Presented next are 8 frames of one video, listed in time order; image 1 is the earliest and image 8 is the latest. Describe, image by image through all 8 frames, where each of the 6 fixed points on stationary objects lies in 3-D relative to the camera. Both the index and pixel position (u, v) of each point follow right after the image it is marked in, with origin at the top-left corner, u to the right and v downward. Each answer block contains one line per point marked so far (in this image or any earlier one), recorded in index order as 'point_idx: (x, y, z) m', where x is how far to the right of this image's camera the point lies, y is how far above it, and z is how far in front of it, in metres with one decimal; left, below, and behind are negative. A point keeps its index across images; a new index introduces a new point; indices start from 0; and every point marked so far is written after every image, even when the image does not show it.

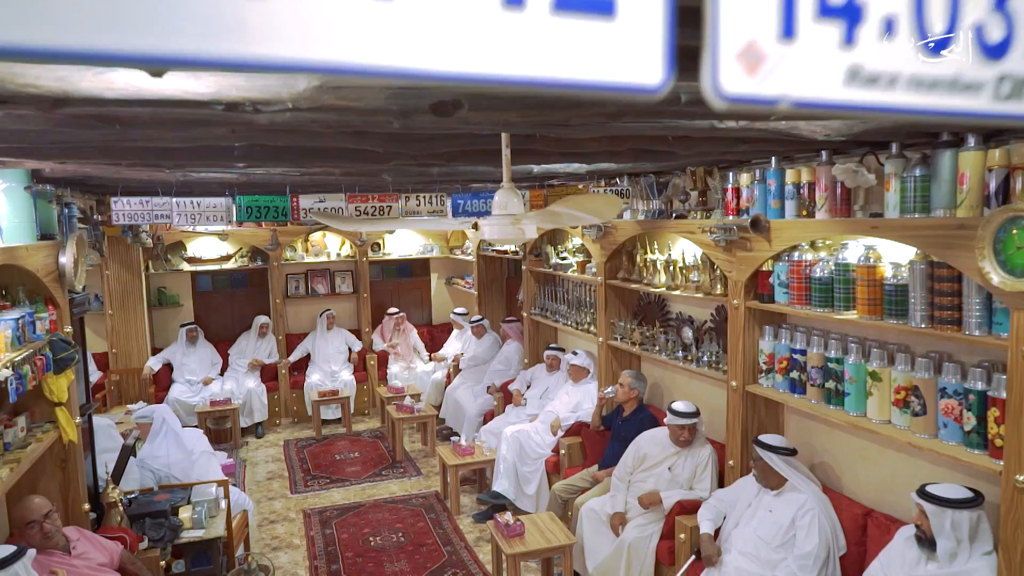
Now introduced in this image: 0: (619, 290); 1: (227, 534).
0: (+0.8, 0.0, +5.5) m
1: (-1.5, -1.3, +4.1) m
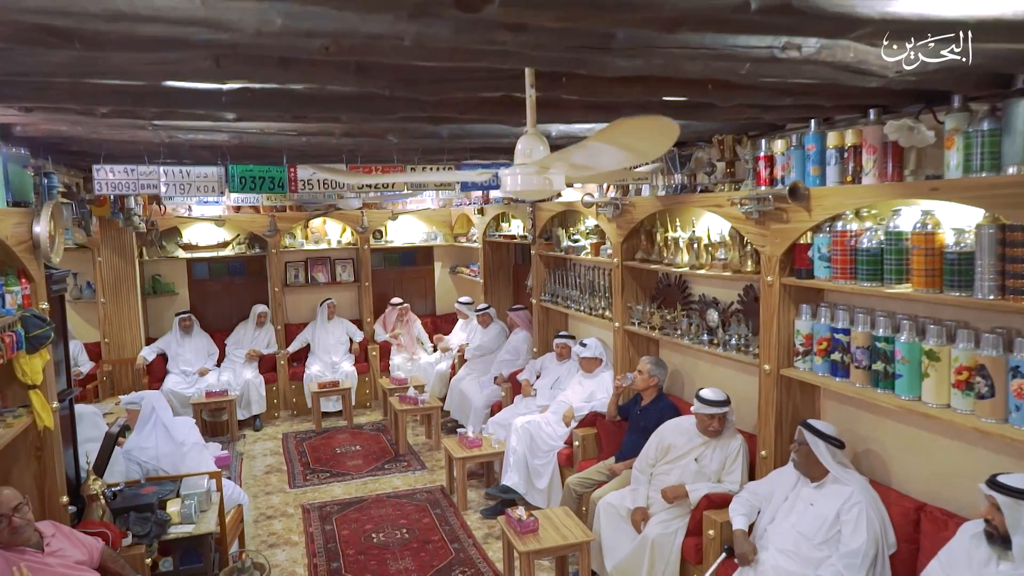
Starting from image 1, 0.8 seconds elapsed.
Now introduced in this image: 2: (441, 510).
0: (+0.8, +0.1, +5.1) m
1: (-1.5, -1.2, +3.8) m
2: (-0.5, -1.7, +5.6) m
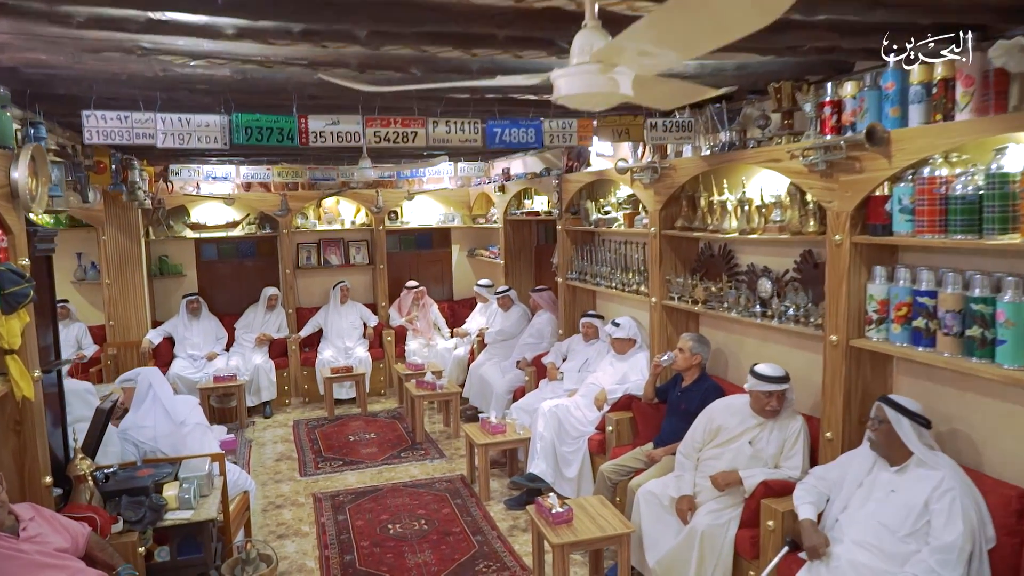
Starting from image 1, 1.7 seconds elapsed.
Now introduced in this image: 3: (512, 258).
0: (+1.0, +0.3, +4.7) m
1: (-1.3, -1.0, +3.4) m
2: (-0.3, -1.5, +5.3) m
3: (0.0, +0.3, +7.7) m
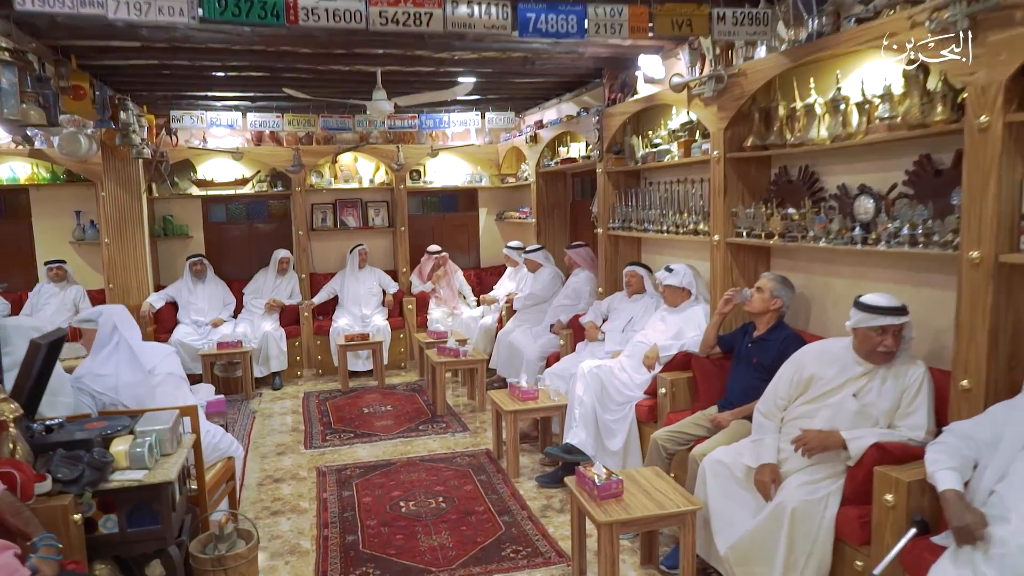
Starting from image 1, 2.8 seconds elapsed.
0: (+1.2, +0.6, +3.9) m
1: (-1.2, -0.7, +2.7) m
2: (-0.2, -1.1, +4.5) m
3: (+0.3, +0.7, +6.9) m
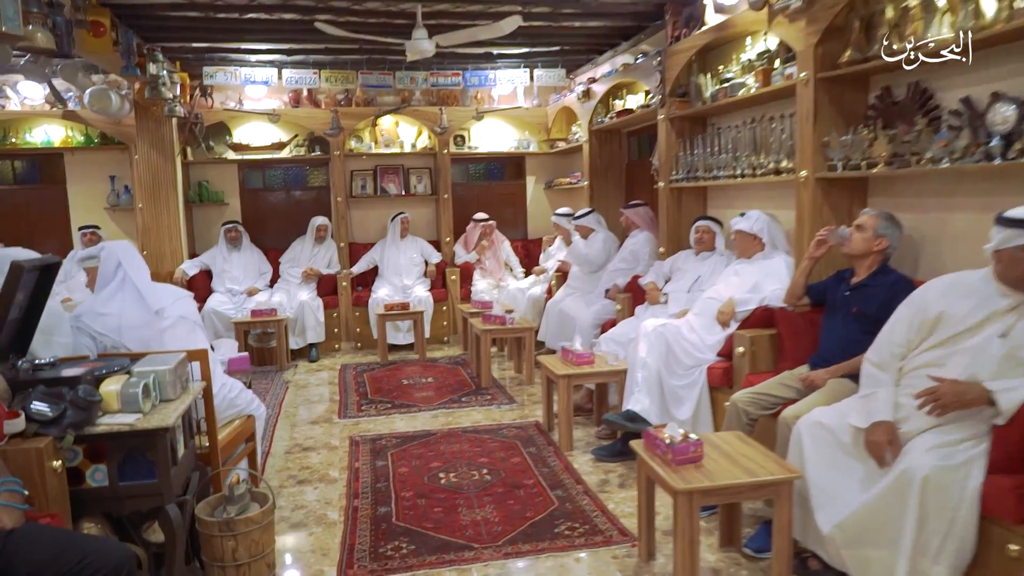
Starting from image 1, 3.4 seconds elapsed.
0: (+1.5, +0.9, +3.4) m
1: (-1.0, -0.4, +2.3) m
2: (+0.1, -0.9, +4.1) m
3: (+0.7, +0.9, +6.4) m
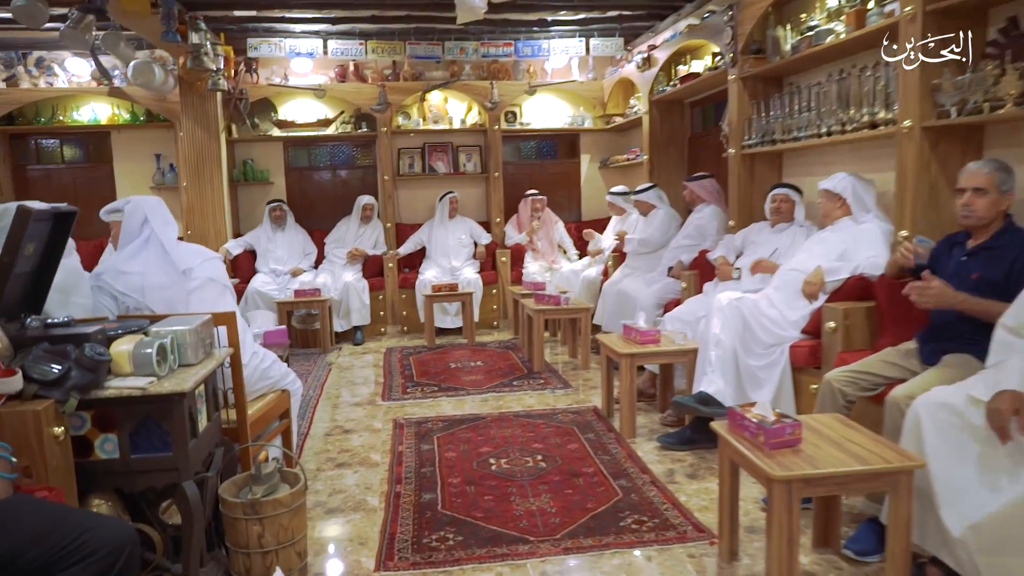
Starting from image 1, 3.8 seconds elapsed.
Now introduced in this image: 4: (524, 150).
0: (+1.7, +1.0, +2.9) m
1: (-0.8, -0.3, +2.0) m
2: (+0.4, -0.7, +3.7) m
3: (+1.2, +1.1, +6.0) m
4: (+0.1, +1.4, +7.5) m
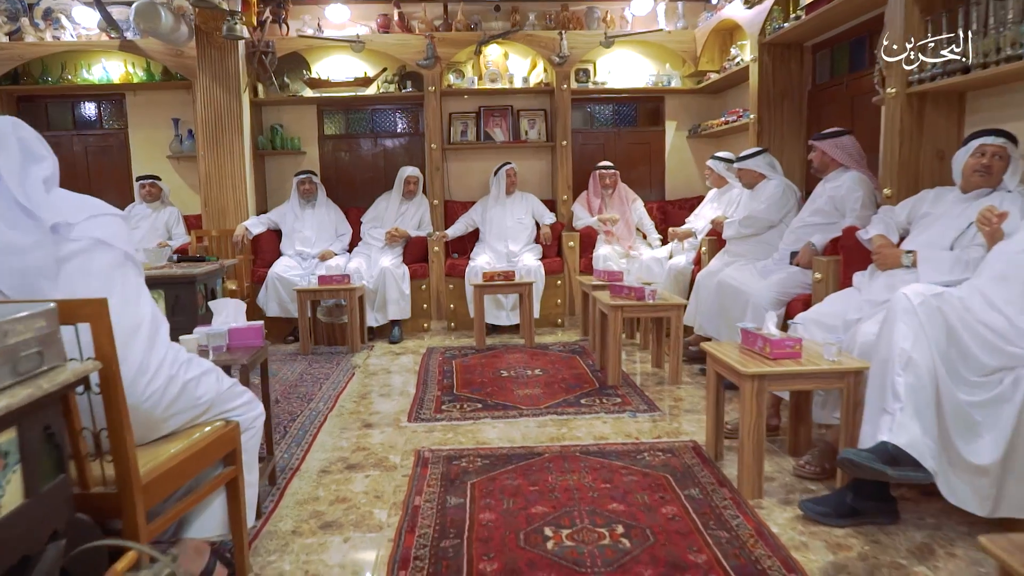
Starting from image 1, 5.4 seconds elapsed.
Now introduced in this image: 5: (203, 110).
0: (+1.9, +1.0, +1.6) m
1: (-0.8, -0.2, +1.0) m
2: (+0.6, -0.7, +2.5) m
3: (+1.6, +1.1, +4.7) m
4: (+0.7, +1.4, +6.3) m
5: (-2.3, +1.3, +5.6) m
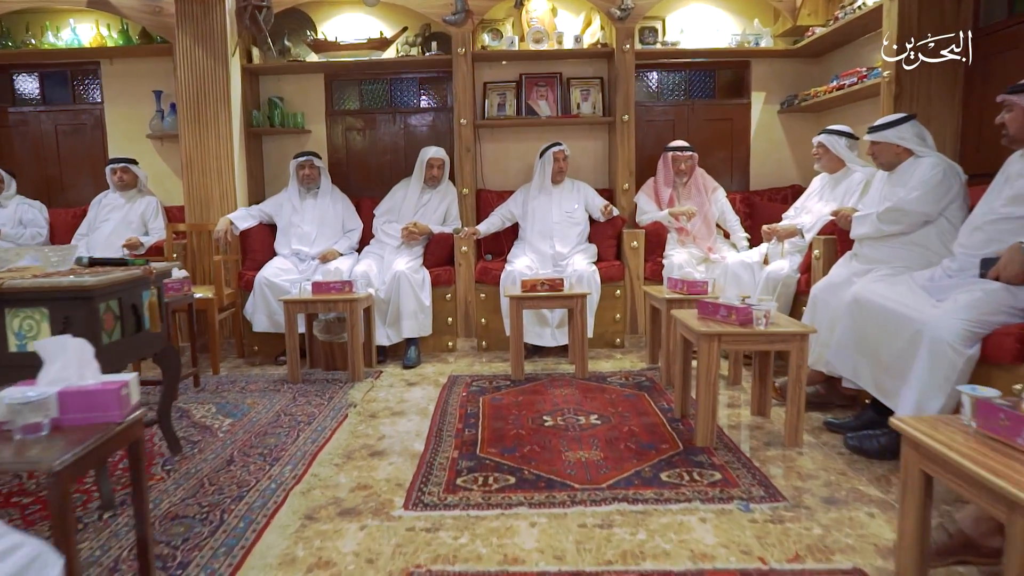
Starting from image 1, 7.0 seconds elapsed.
0: (+1.9, +0.9, +0.4) m
1: (-0.7, -0.3, -0.1) m
2: (+0.7, -0.8, +1.3) m
3: (+1.8, +1.0, +3.5) m
4: (+1.0, +1.4, +5.1) m
5: (-2.0, +1.3, +4.6) m
